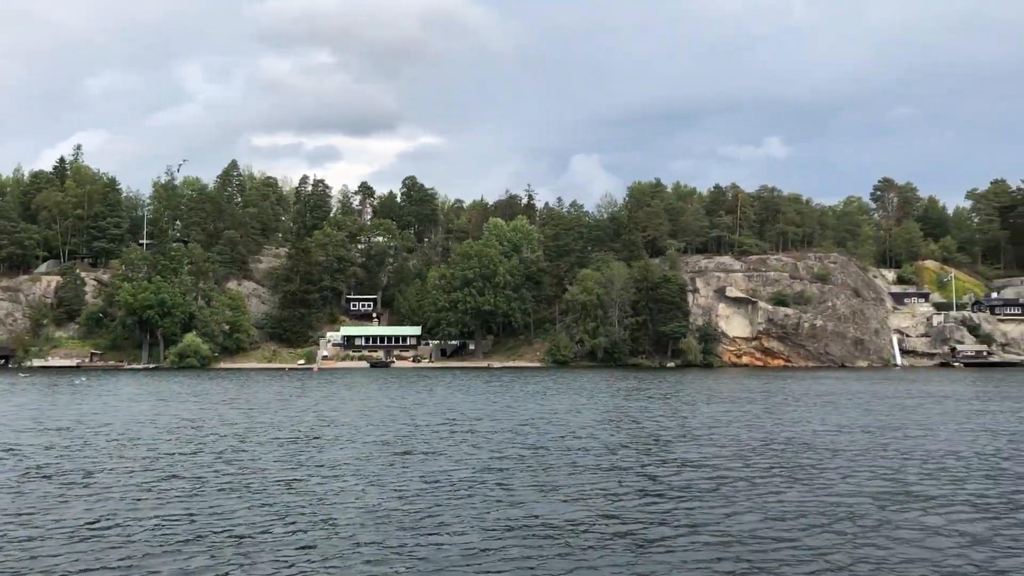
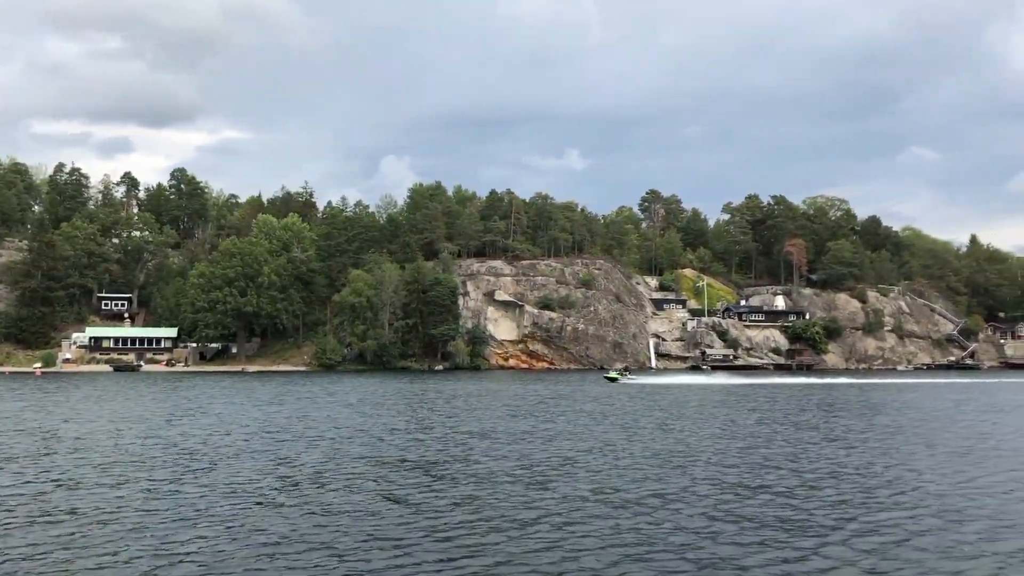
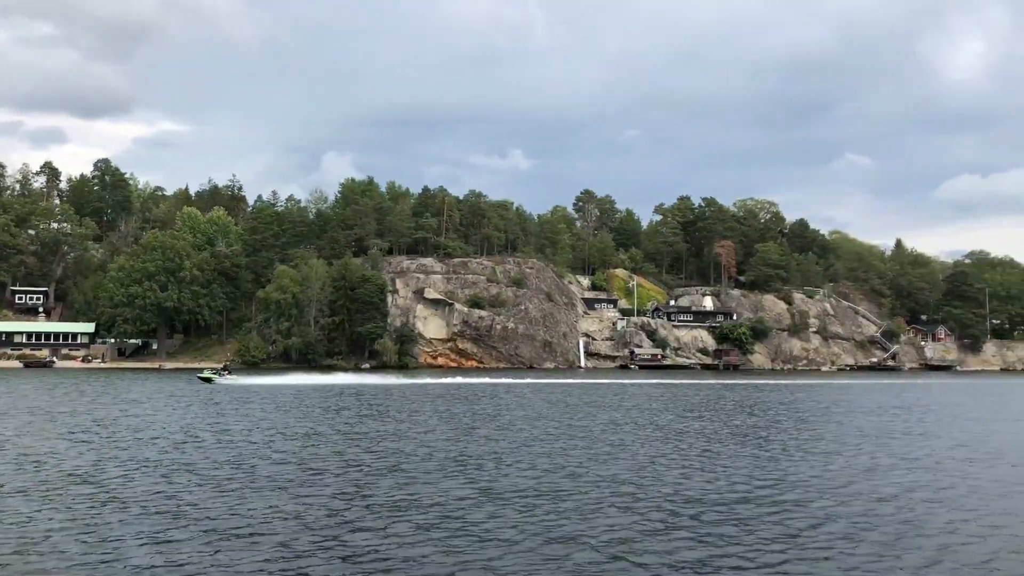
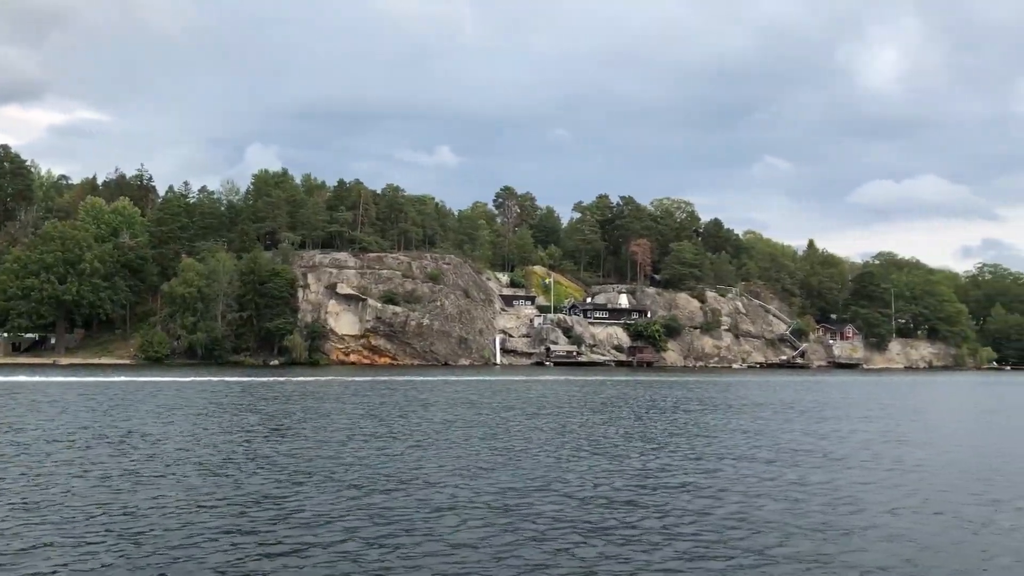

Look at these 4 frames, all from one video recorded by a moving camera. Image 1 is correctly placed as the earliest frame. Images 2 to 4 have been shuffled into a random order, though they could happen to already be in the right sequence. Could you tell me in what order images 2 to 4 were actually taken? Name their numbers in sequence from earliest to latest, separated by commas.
2, 3, 4
